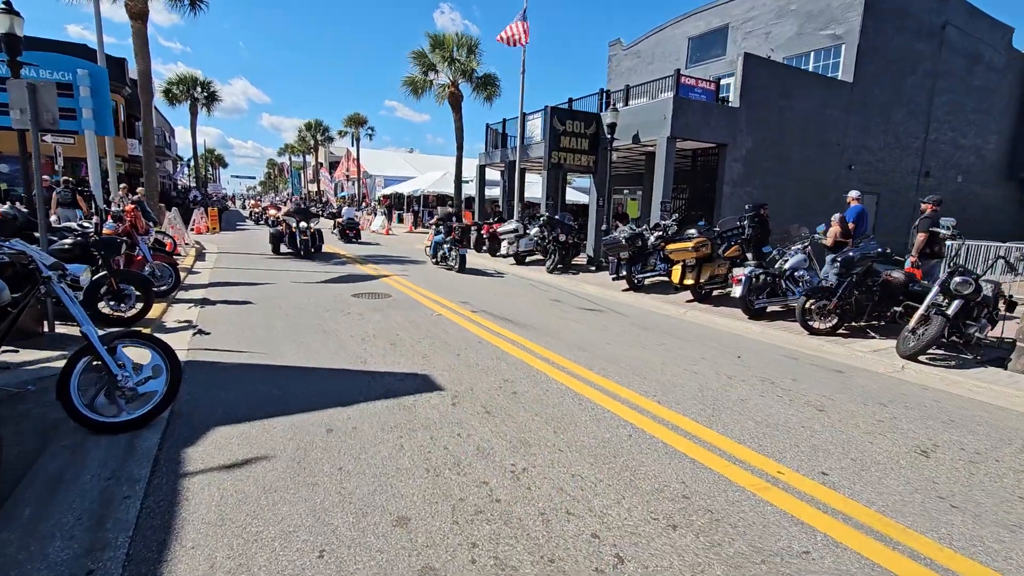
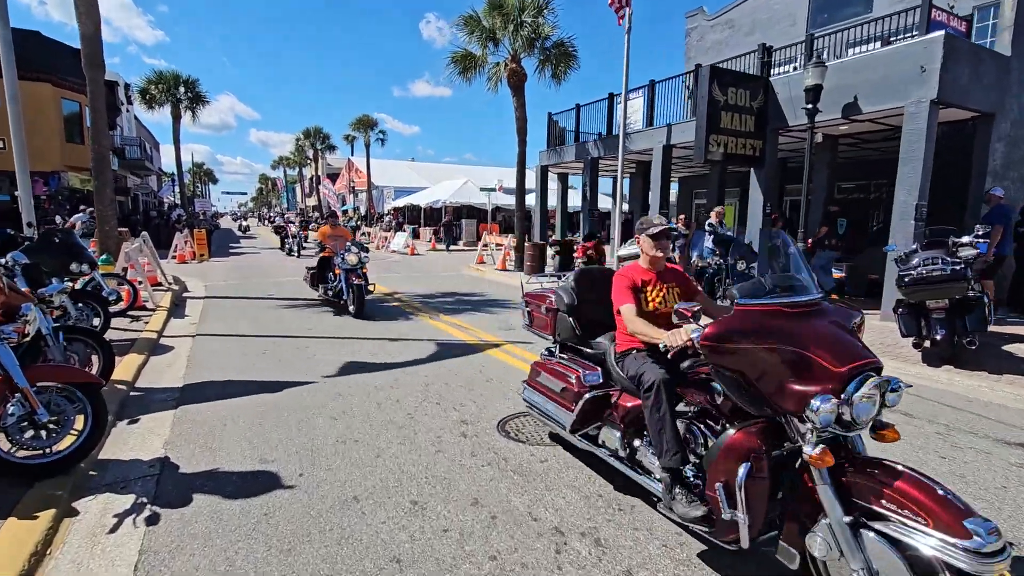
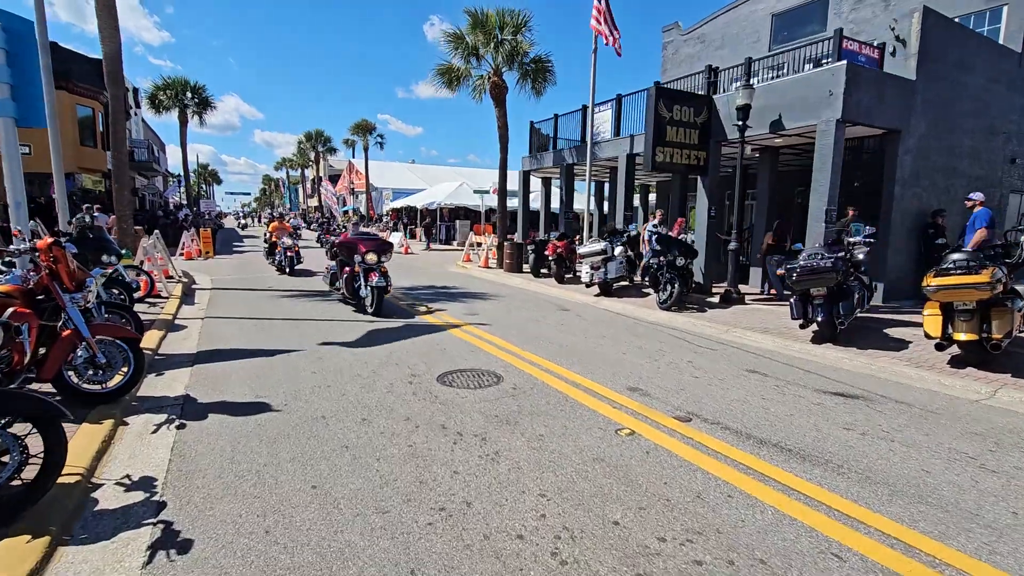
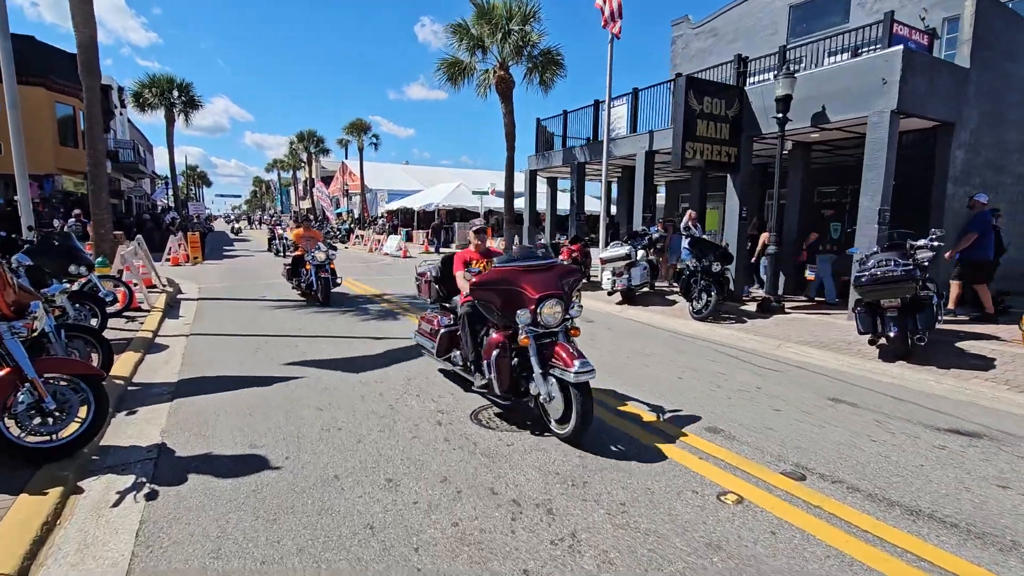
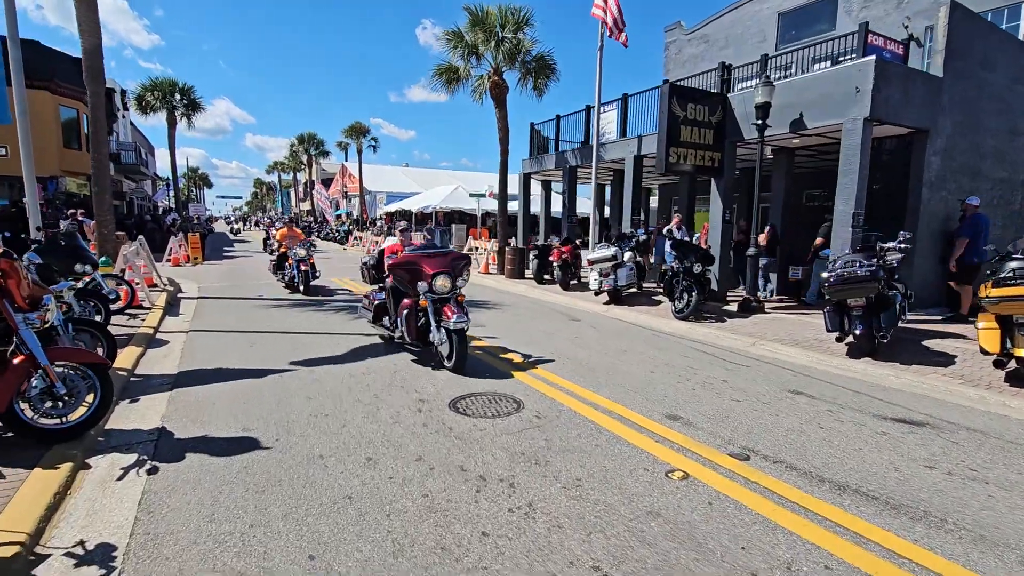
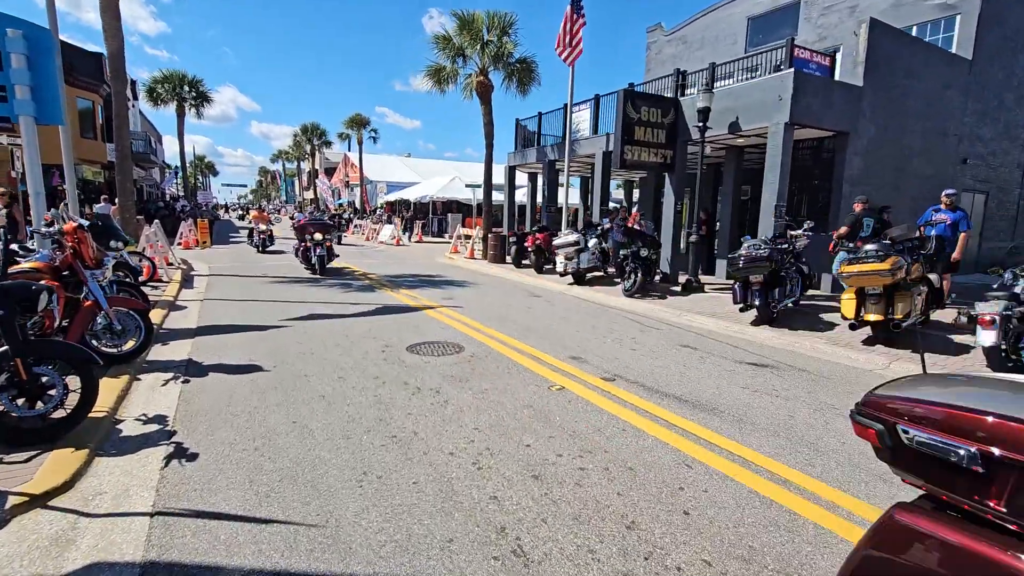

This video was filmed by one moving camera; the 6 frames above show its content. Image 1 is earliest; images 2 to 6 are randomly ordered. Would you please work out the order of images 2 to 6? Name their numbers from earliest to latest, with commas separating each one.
6, 3, 5, 4, 2
